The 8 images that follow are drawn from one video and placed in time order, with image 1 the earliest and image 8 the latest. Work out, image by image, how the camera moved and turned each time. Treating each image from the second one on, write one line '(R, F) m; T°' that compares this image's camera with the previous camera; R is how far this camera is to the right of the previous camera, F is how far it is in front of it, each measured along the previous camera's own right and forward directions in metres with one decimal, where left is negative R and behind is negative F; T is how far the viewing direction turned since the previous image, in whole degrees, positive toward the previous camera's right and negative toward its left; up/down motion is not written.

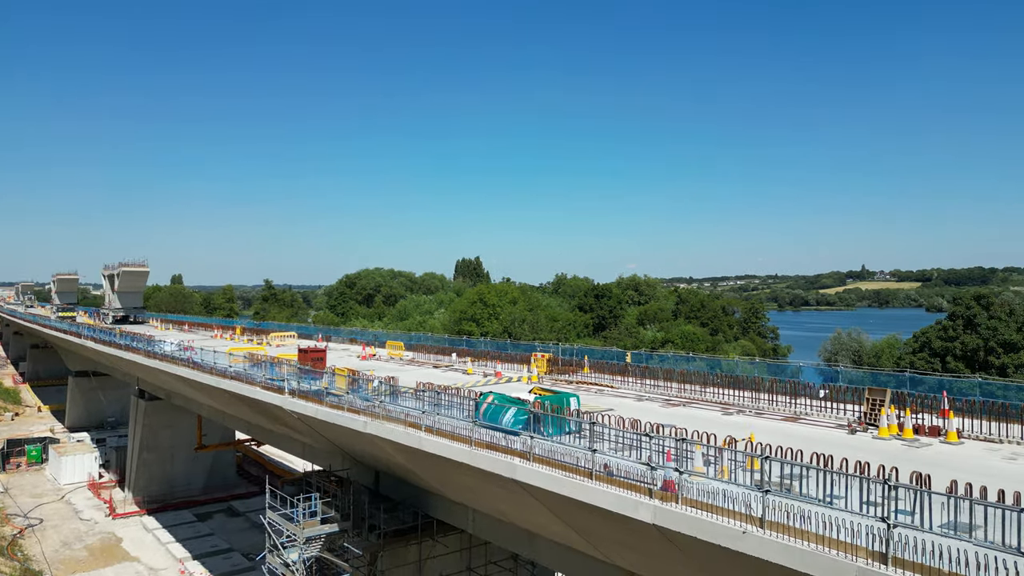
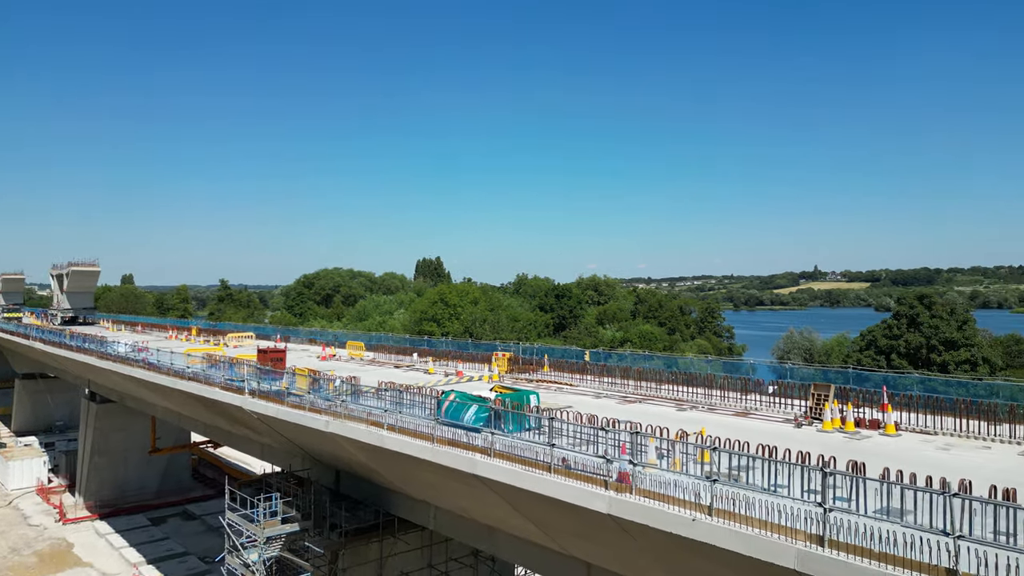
(0.0, -0.8) m; +3°
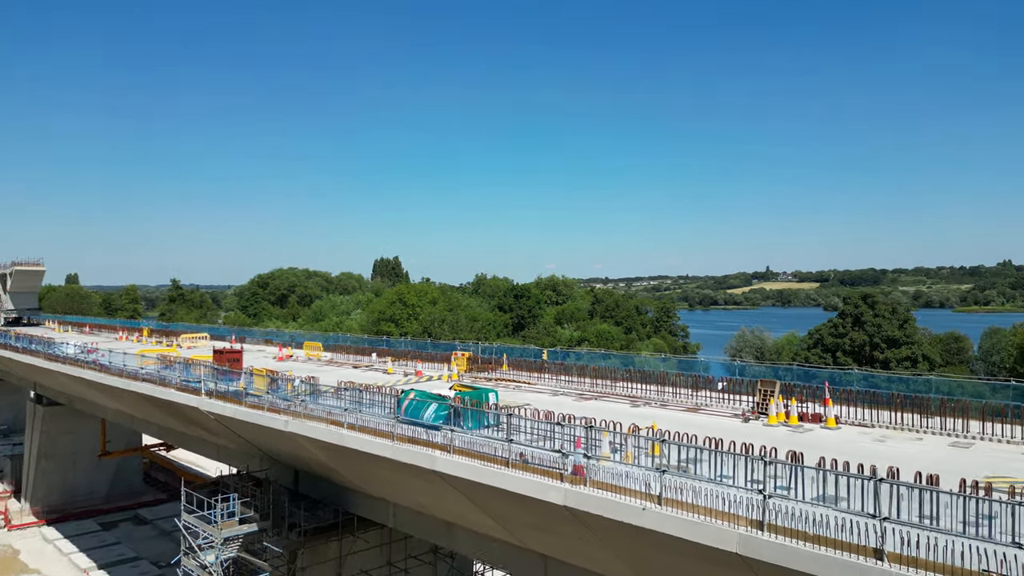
(0.0, -0.8) m; +3°
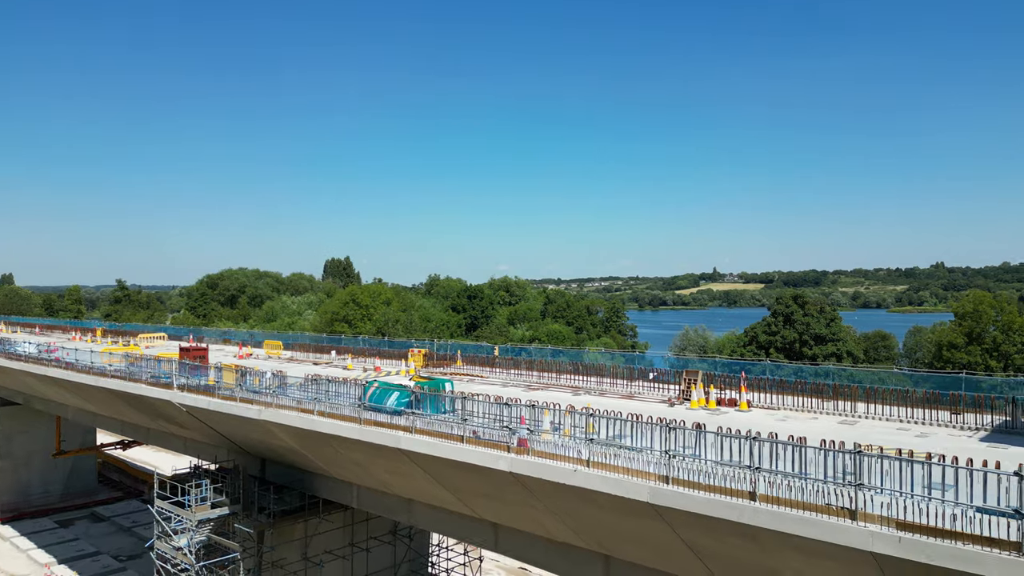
(0.0, -4.7) m; +4°
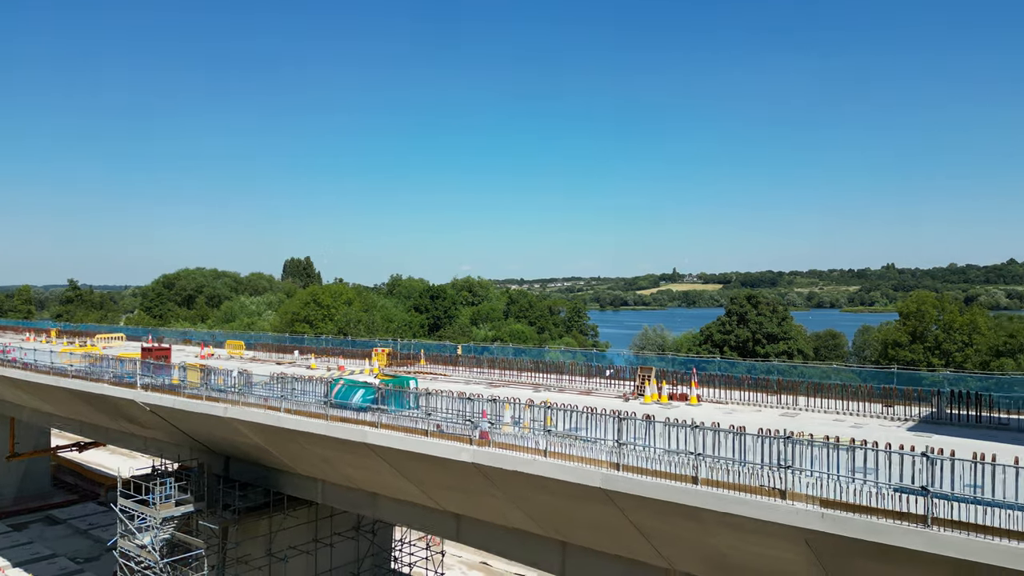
(0.0, -1.7) m; +3°
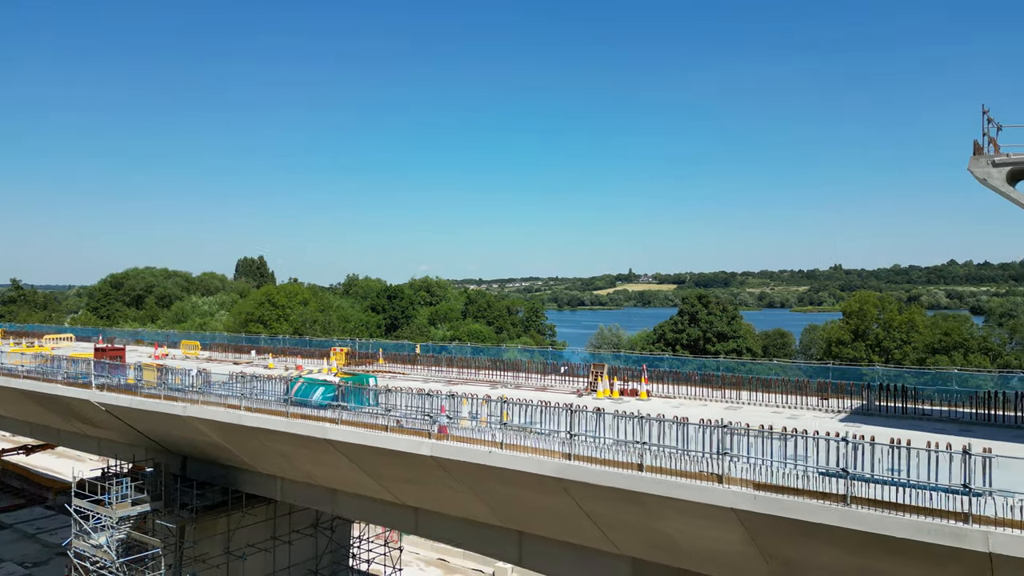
(0.0, -1.5) m; +3°
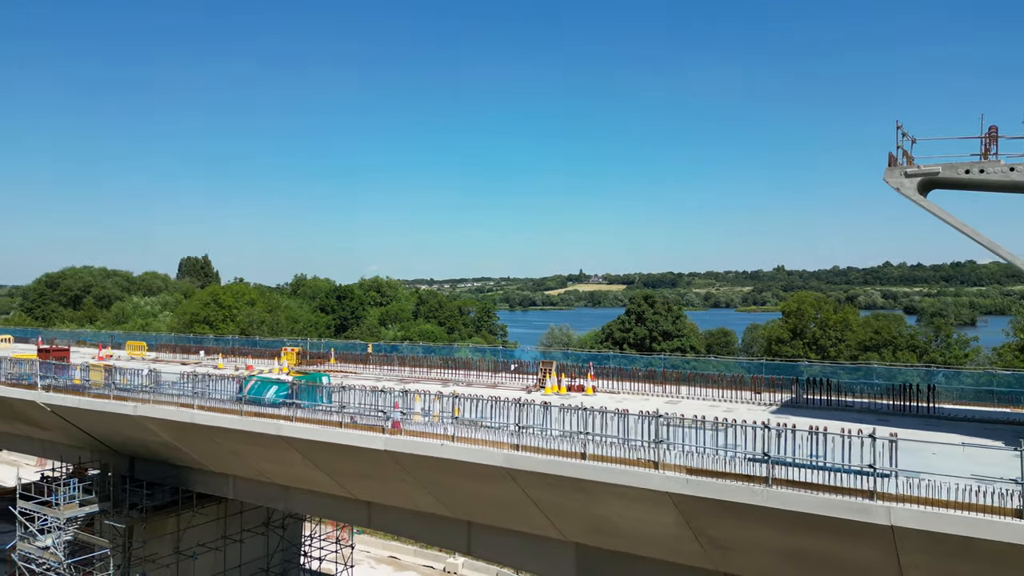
(0.0, -1.6) m; +4°
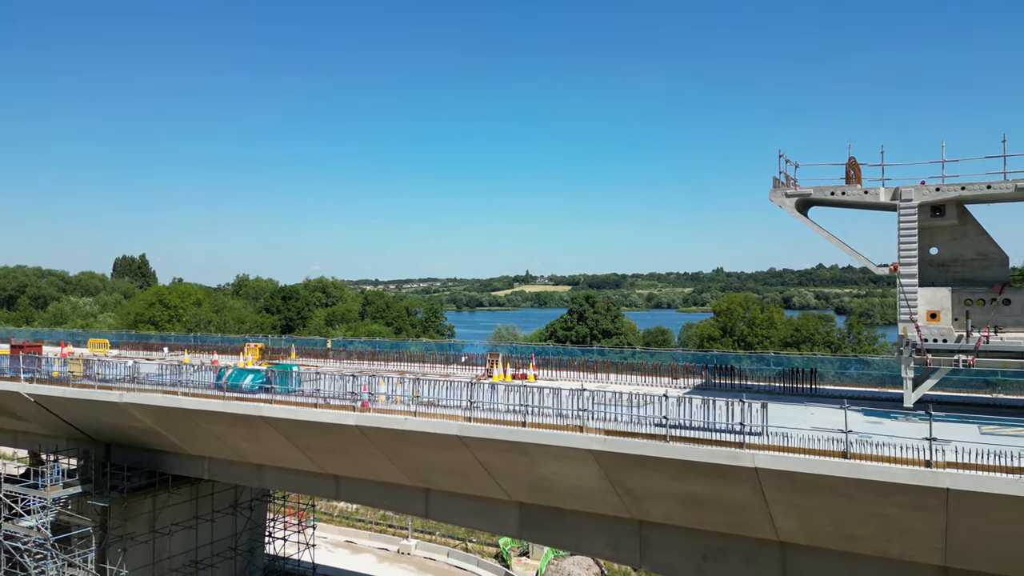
(-0.4, -6.8) m; +4°
